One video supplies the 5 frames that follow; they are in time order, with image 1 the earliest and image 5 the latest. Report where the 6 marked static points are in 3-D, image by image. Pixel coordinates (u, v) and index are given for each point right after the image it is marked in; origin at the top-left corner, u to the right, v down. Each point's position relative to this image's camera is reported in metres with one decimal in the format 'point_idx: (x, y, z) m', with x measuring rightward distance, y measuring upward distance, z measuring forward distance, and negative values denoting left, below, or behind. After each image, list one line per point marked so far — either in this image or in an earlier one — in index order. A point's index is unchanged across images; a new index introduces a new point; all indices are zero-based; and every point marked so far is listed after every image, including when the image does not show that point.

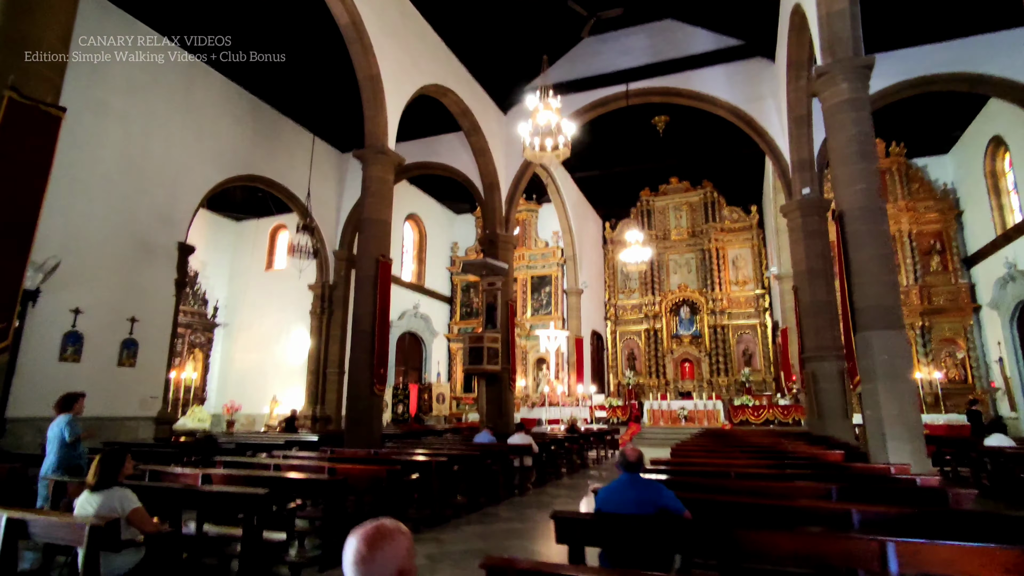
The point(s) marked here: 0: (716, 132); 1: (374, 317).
0: (+6.3, +4.7, +17.4) m
1: (-2.2, -0.5, +8.9) m
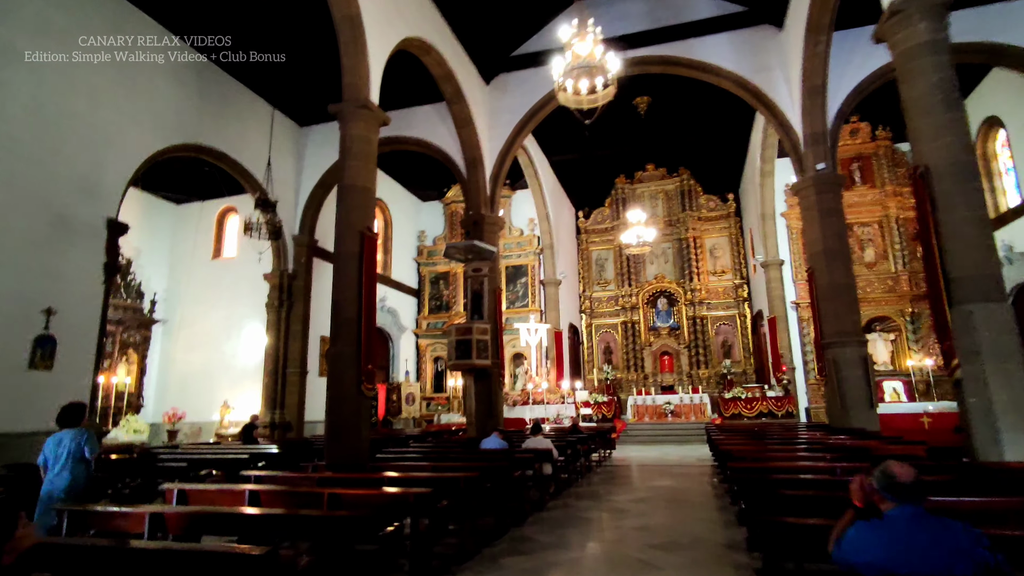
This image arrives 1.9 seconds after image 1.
0: (+5.6, +5.1, +16.6) m
1: (-2.0, -0.2, +7.4) m
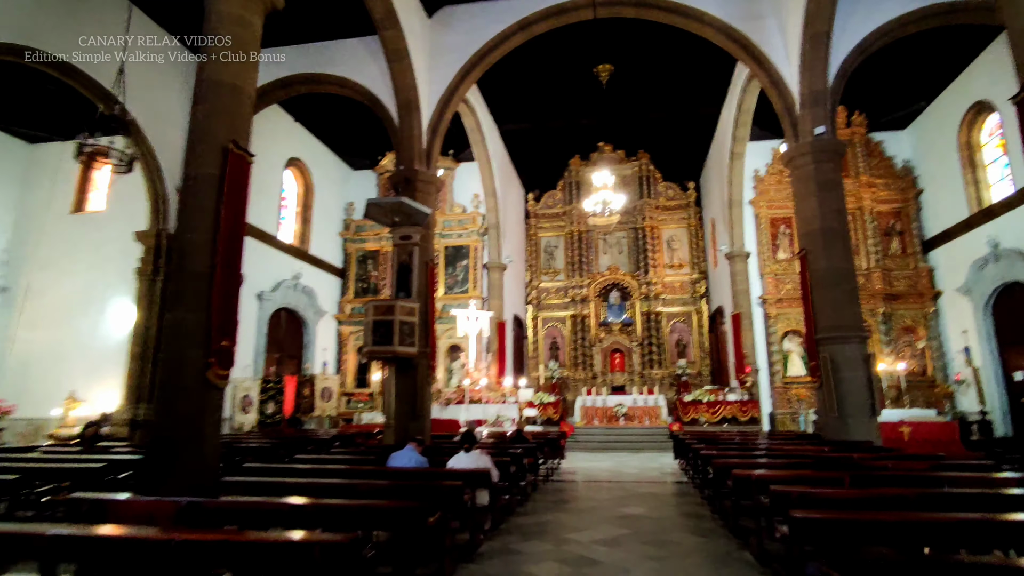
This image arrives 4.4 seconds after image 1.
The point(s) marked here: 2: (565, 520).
0: (+4.3, +5.4, +15.0) m
1: (-2.6, +0.3, +5.0) m
2: (+0.6, -2.5, +6.2) m
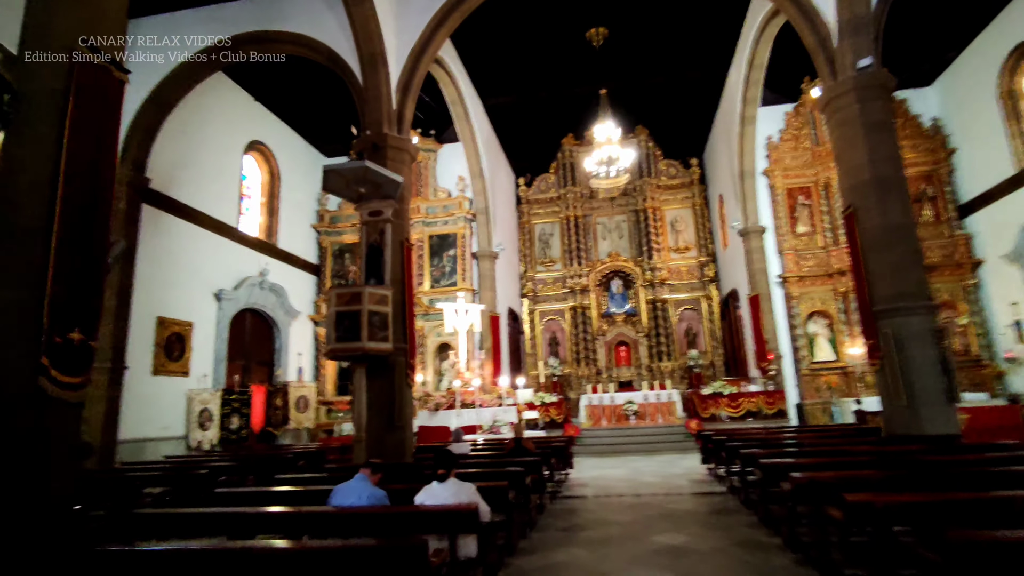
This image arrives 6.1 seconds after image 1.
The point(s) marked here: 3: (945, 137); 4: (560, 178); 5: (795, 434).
0: (+3.9, +5.8, +13.5) m
1: (-2.7, +0.5, +3.4) m
2: (+0.6, -2.2, +4.6) m
3: (+10.5, +3.7, +13.6) m
4: (+1.6, +3.7, +19.2) m
5: (+5.2, -2.6, +9.9) m
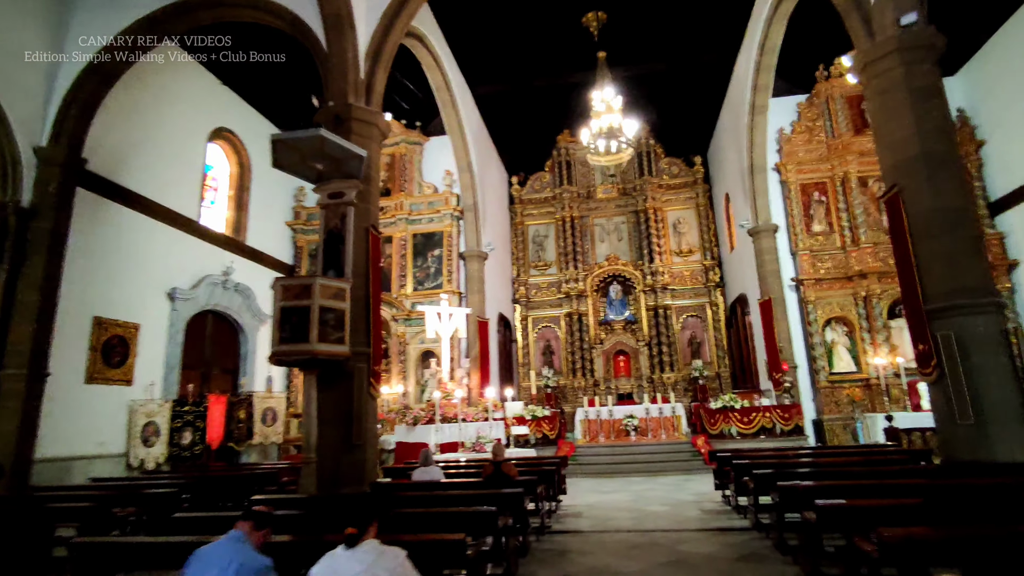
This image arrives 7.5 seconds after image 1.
0: (+3.7, +5.7, +12.4) m
1: (-2.9, +0.7, +2.2) m
2: (+0.4, -2.1, +3.4) m
3: (+10.3, +3.6, +12.5) m
4: (+1.4, +3.6, +18.1) m
5: (+4.9, -2.5, +8.7) m
